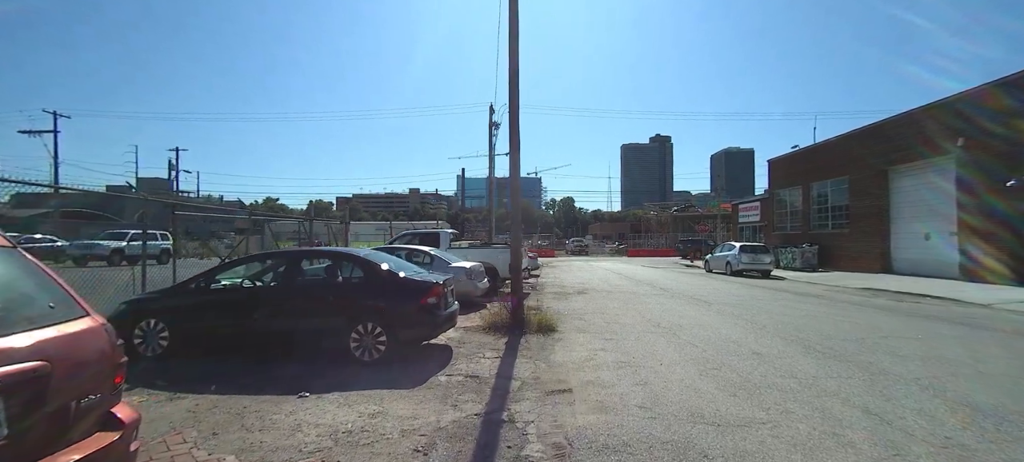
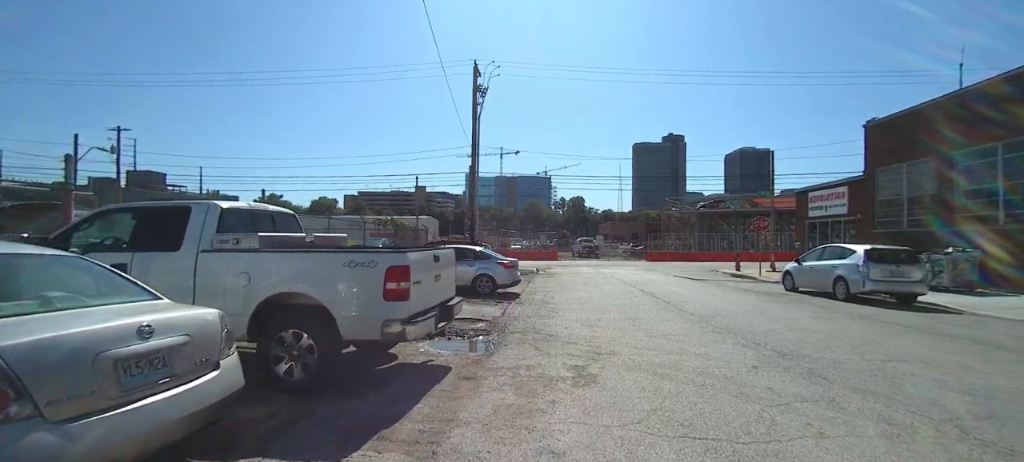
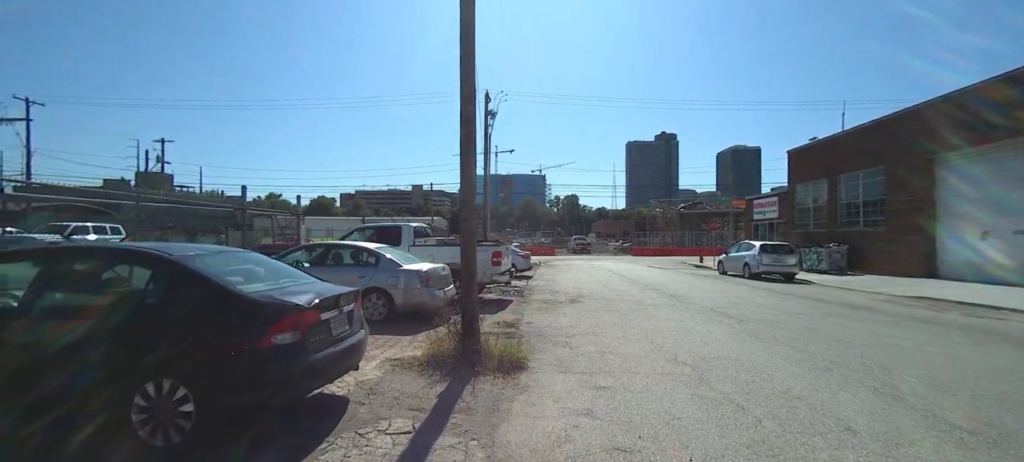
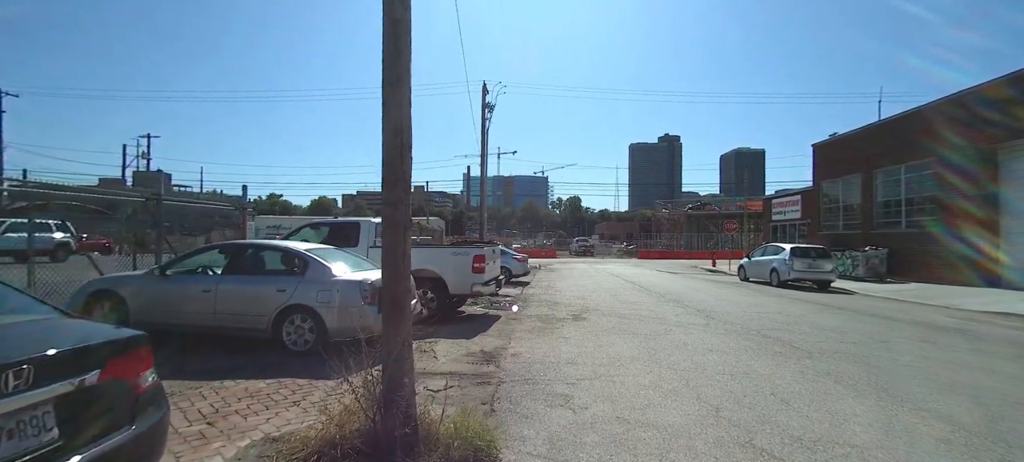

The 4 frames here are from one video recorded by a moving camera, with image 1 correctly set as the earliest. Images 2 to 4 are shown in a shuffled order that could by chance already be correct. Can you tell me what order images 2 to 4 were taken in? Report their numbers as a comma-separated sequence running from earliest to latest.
3, 4, 2
